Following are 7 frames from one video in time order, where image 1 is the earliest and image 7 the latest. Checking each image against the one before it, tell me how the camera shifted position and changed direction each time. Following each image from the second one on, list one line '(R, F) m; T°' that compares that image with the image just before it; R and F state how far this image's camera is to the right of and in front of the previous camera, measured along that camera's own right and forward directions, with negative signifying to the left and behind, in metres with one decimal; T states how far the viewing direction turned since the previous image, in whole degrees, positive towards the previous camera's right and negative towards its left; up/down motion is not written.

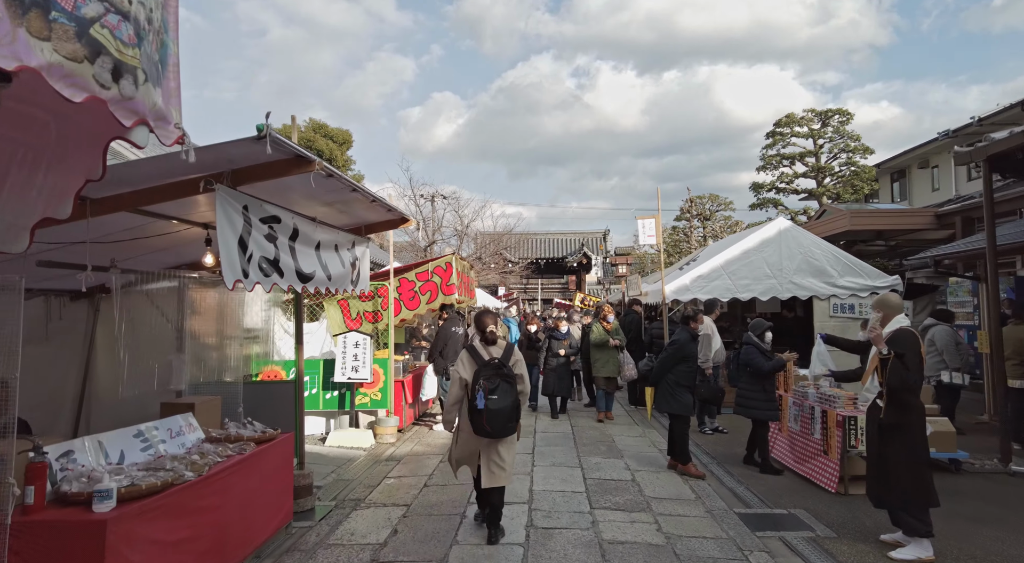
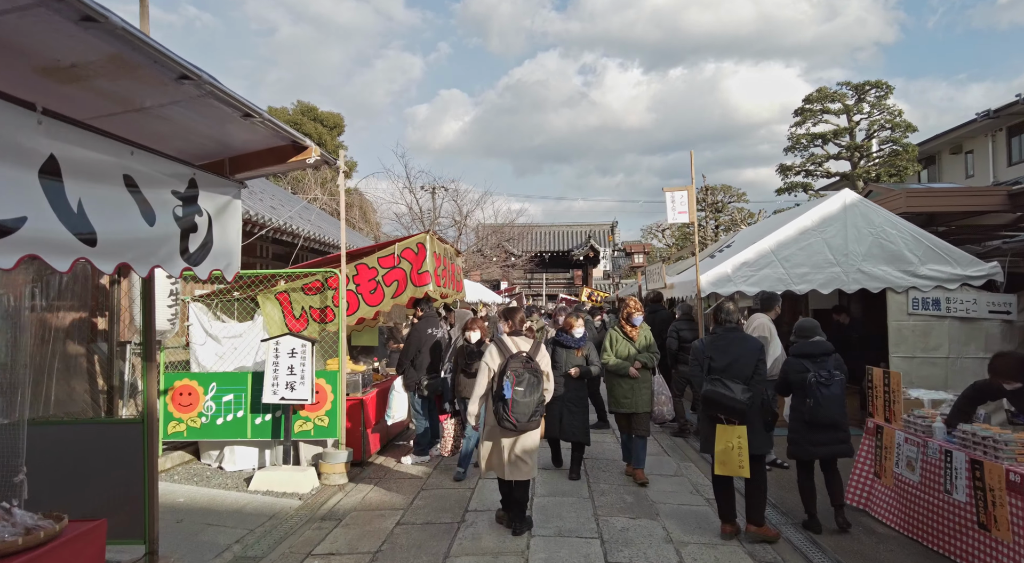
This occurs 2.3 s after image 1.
(+0.1, +2.1) m; 0°
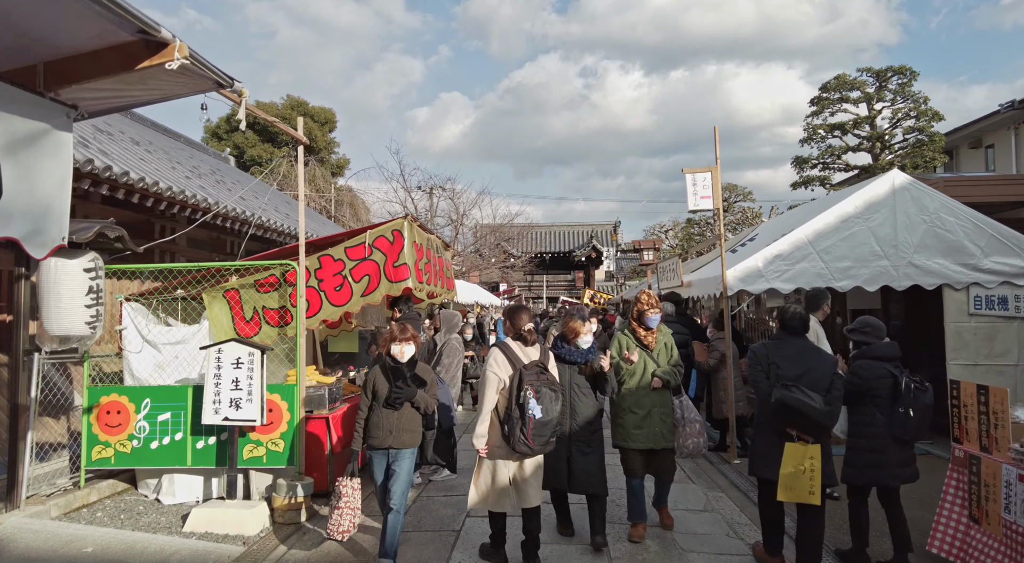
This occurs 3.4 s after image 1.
(+0.1, +1.1) m; 0°
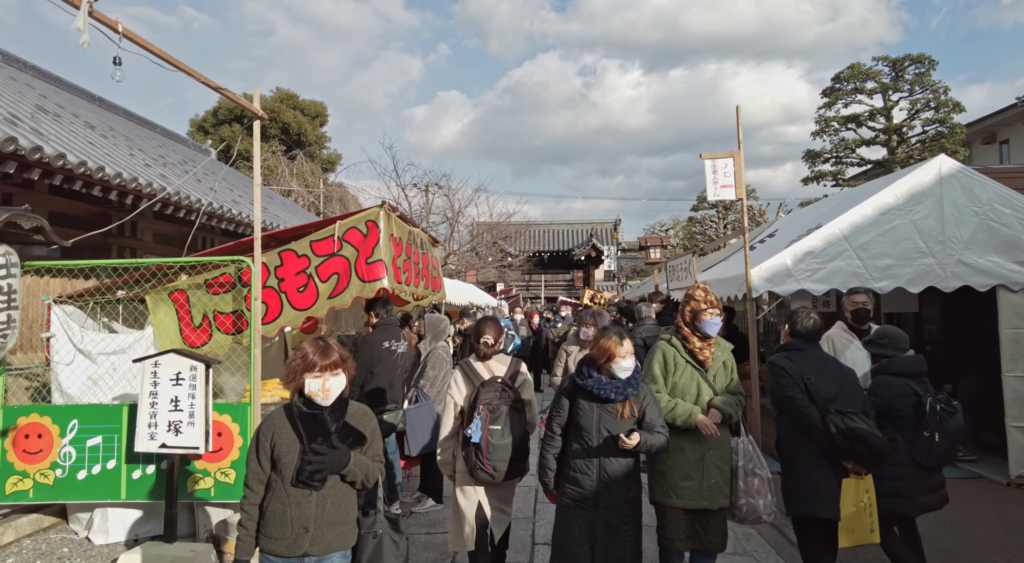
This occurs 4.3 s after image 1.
(0.0, +0.8) m; 0°
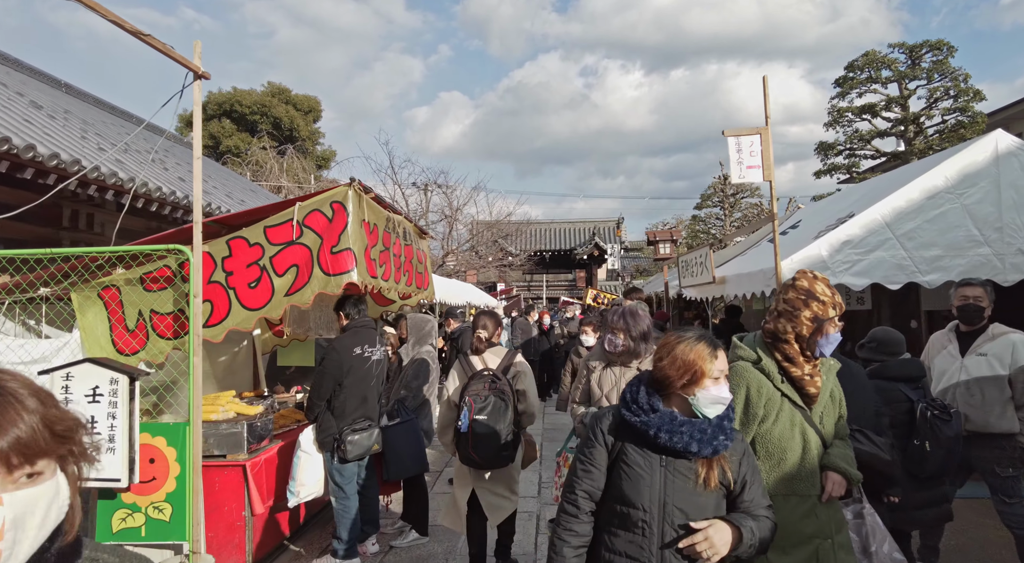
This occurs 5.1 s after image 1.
(0.0, +0.8) m; 0°
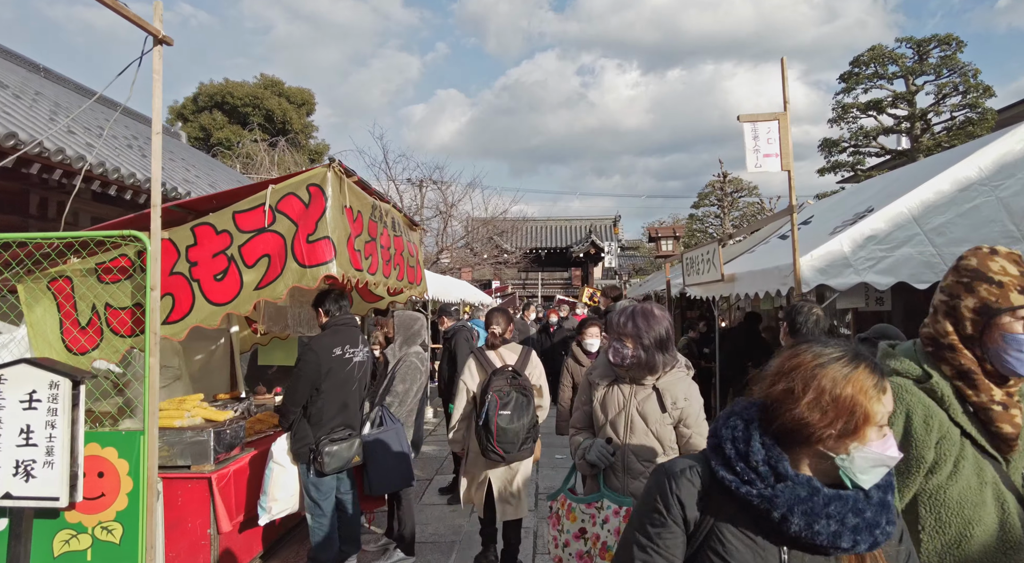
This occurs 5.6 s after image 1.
(0.0, +0.4) m; 0°
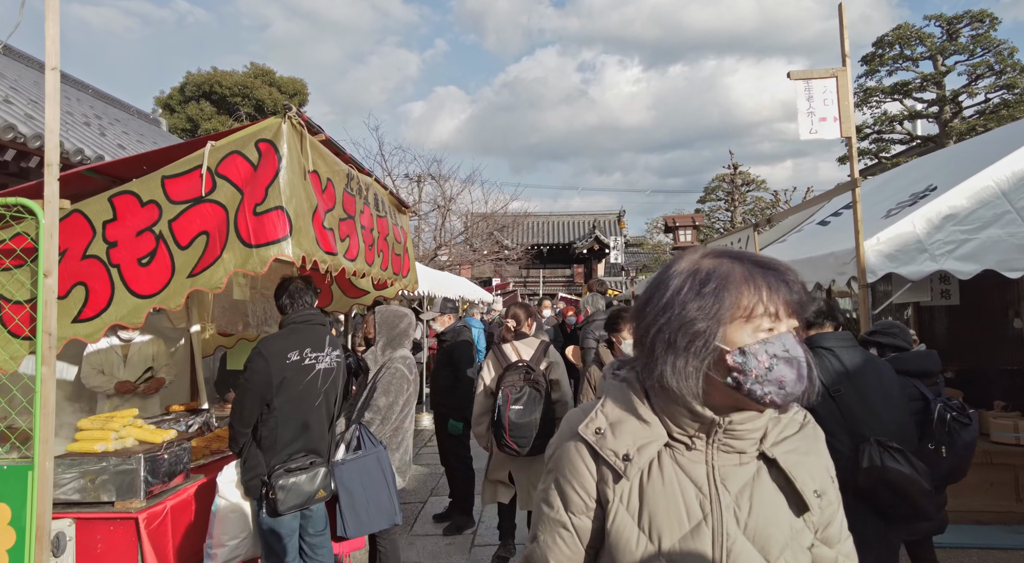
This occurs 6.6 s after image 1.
(0.0, +0.8) m; 0°
